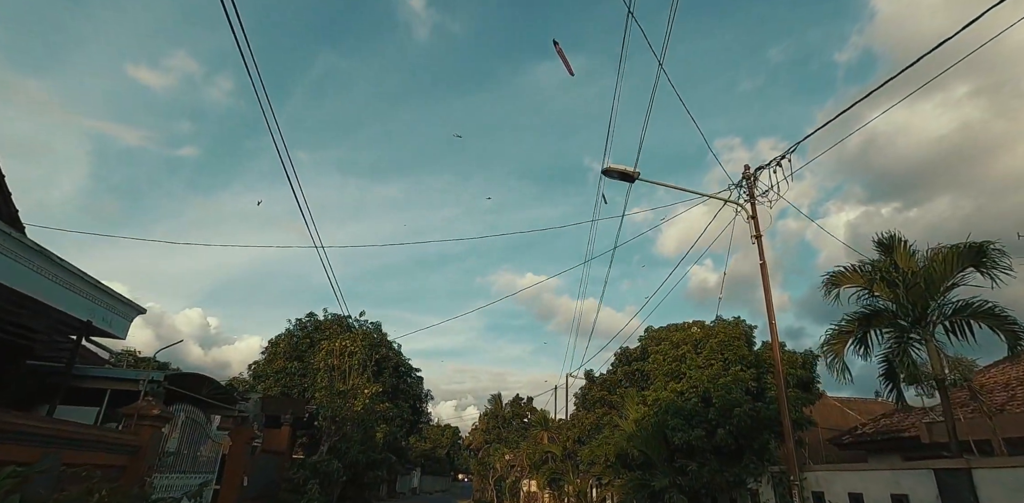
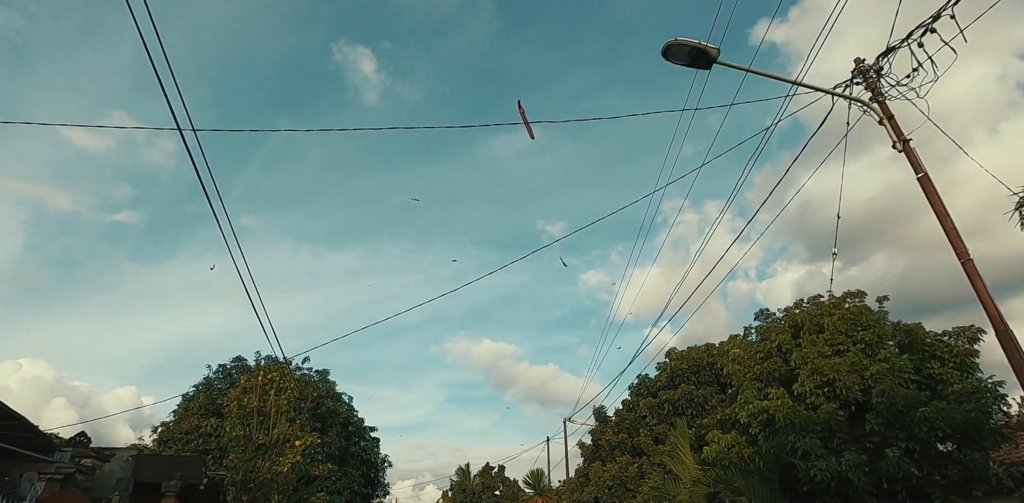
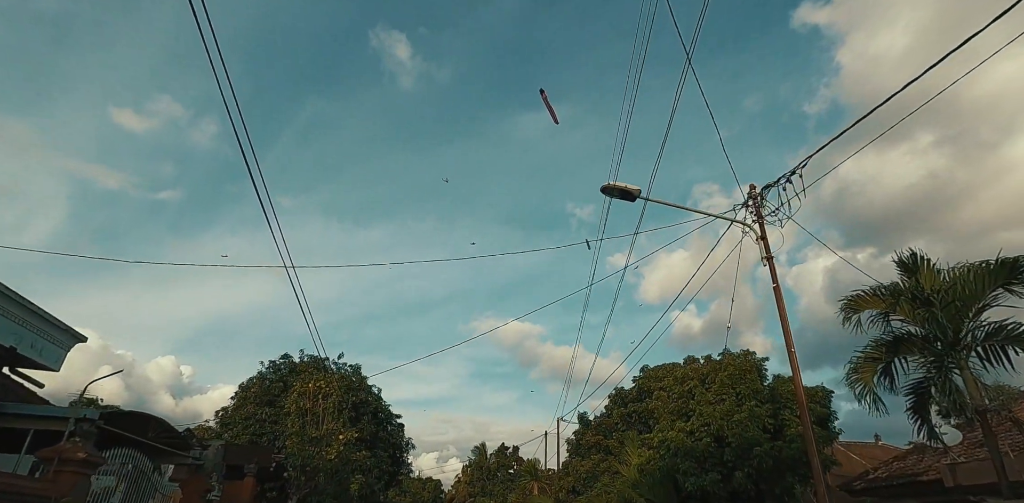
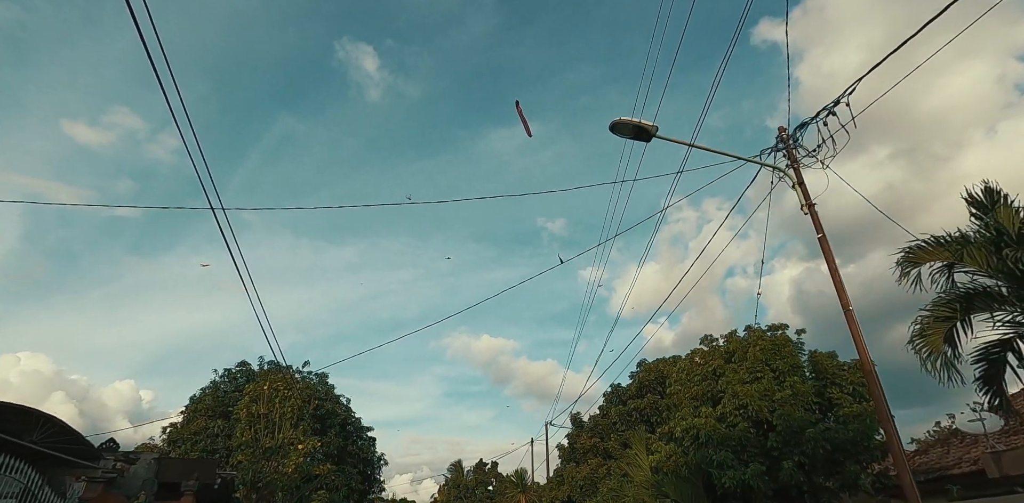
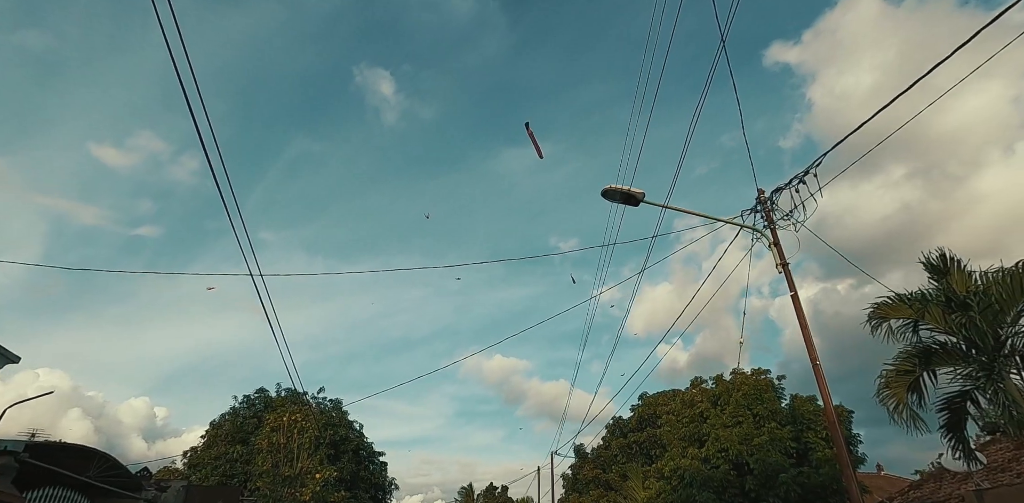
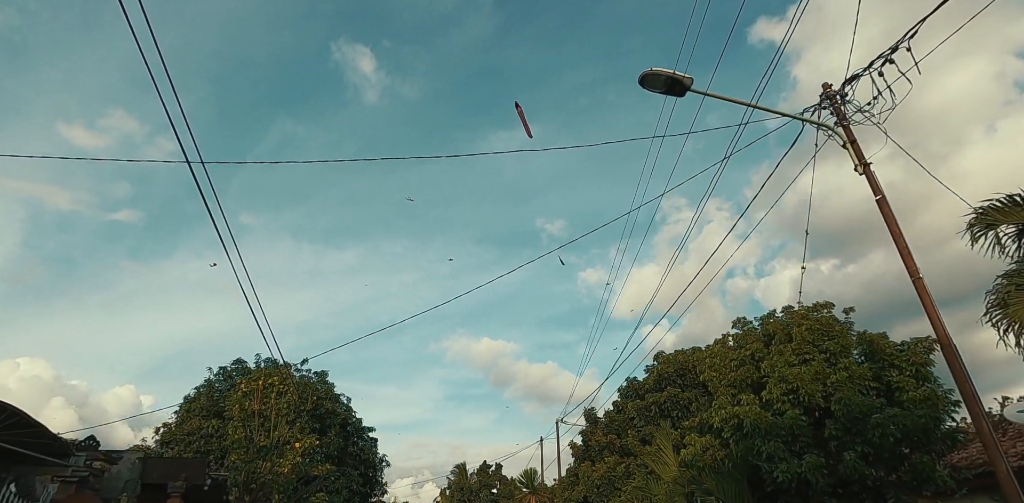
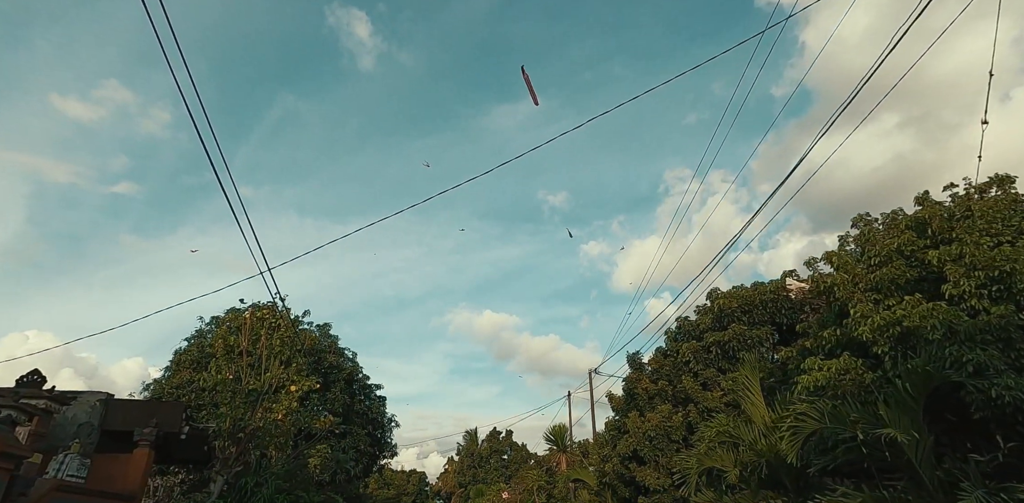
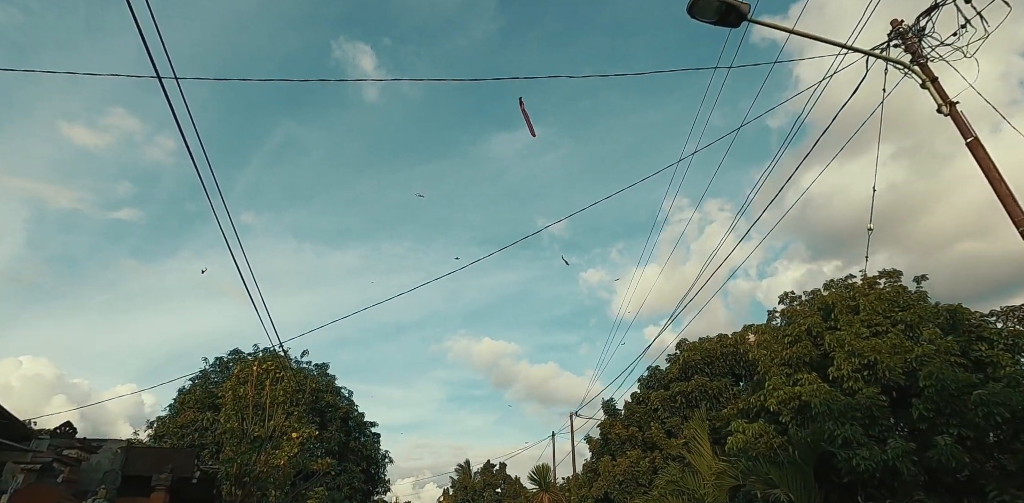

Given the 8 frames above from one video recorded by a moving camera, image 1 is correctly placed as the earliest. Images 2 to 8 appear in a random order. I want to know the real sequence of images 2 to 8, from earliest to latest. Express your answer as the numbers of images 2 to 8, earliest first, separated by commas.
3, 5, 4, 6, 2, 8, 7
